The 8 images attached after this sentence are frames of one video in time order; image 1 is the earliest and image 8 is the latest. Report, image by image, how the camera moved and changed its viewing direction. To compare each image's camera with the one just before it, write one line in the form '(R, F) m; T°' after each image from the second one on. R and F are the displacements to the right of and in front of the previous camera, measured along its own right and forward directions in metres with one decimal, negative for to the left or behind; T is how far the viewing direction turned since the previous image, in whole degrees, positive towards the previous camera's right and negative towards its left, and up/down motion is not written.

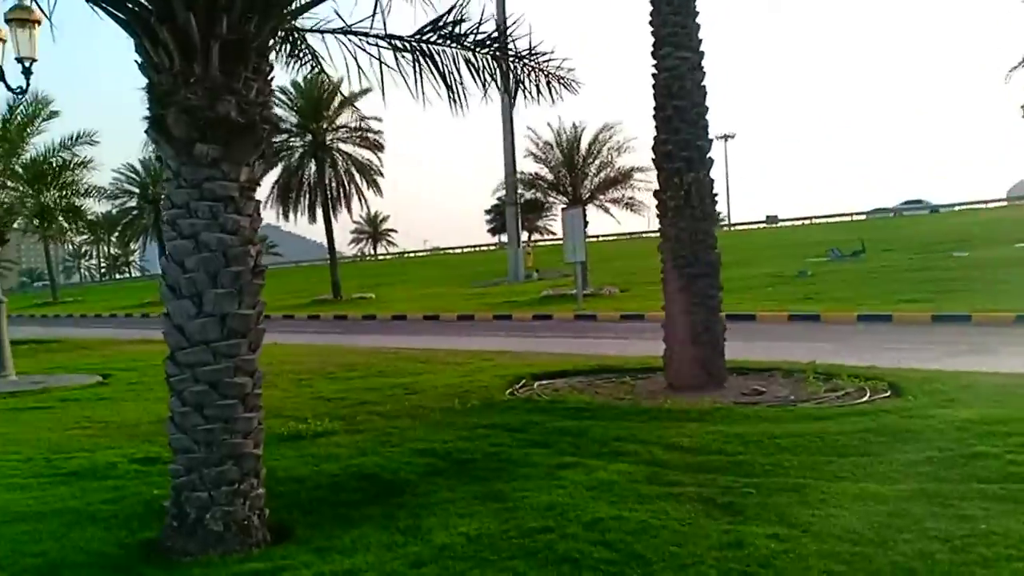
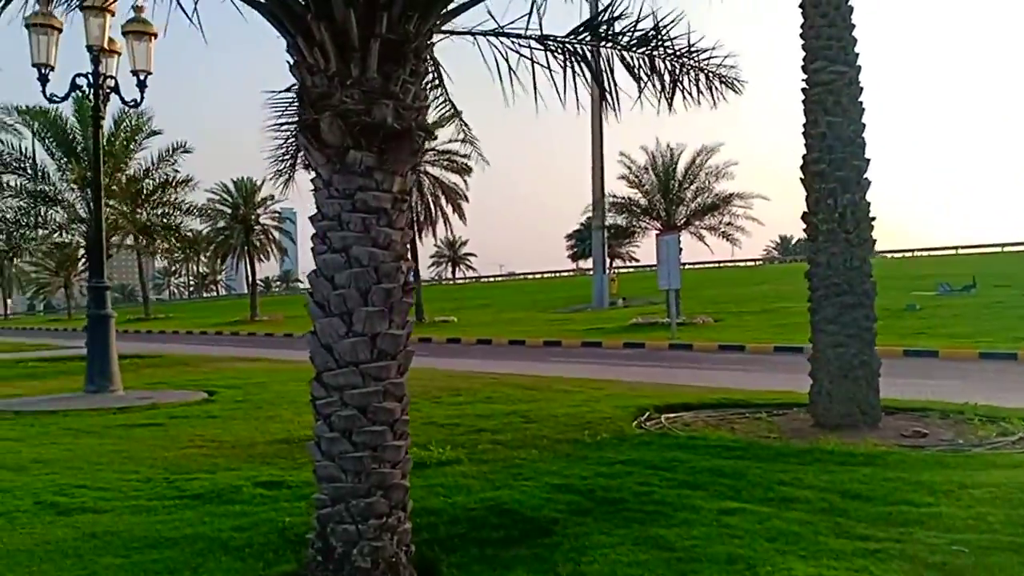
(-0.7, +0.5) m; -5°
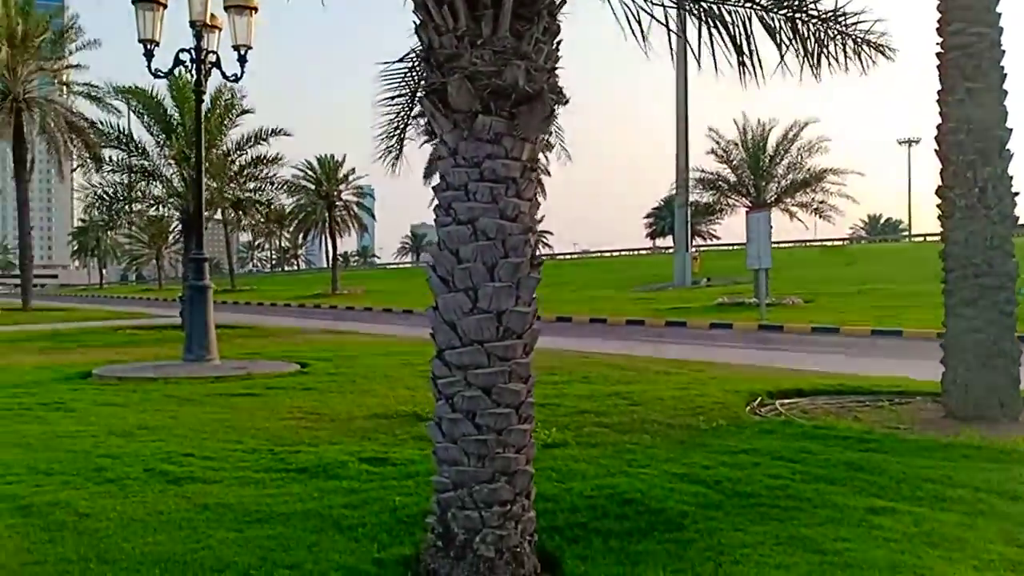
(-0.4, +0.4) m; -5°
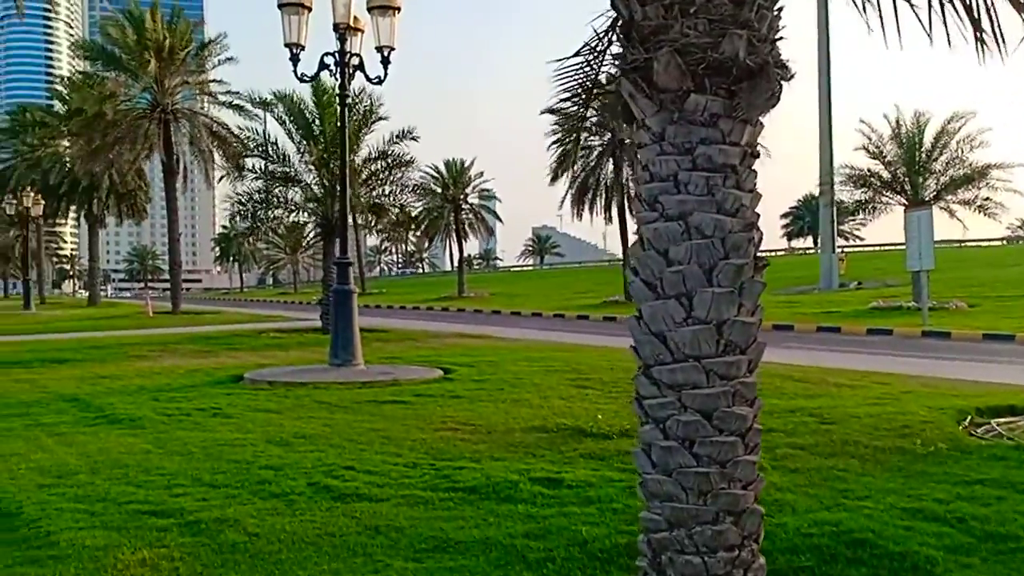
(-0.6, +0.7) m; -8°
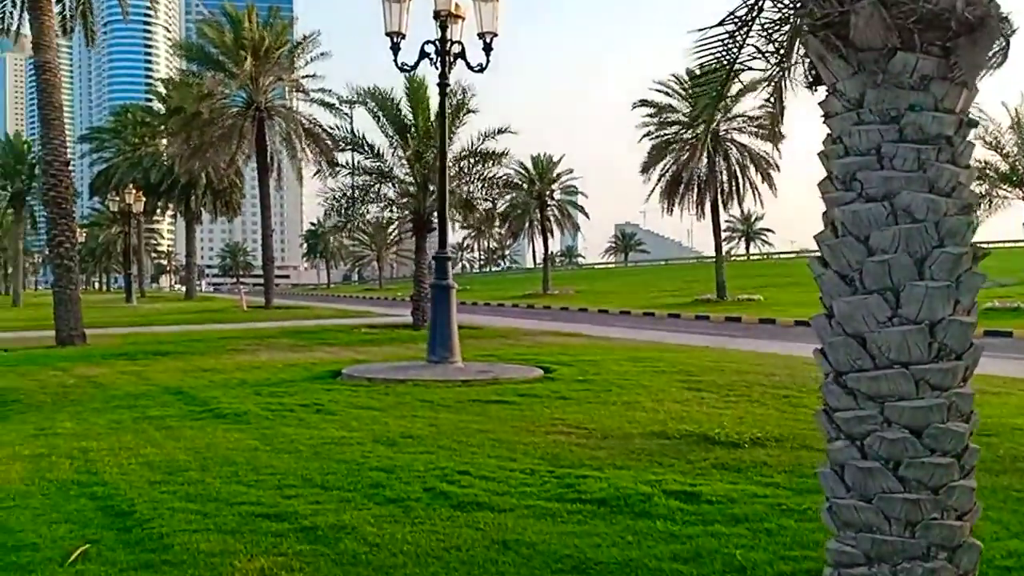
(-0.4, +0.5) m; -5°
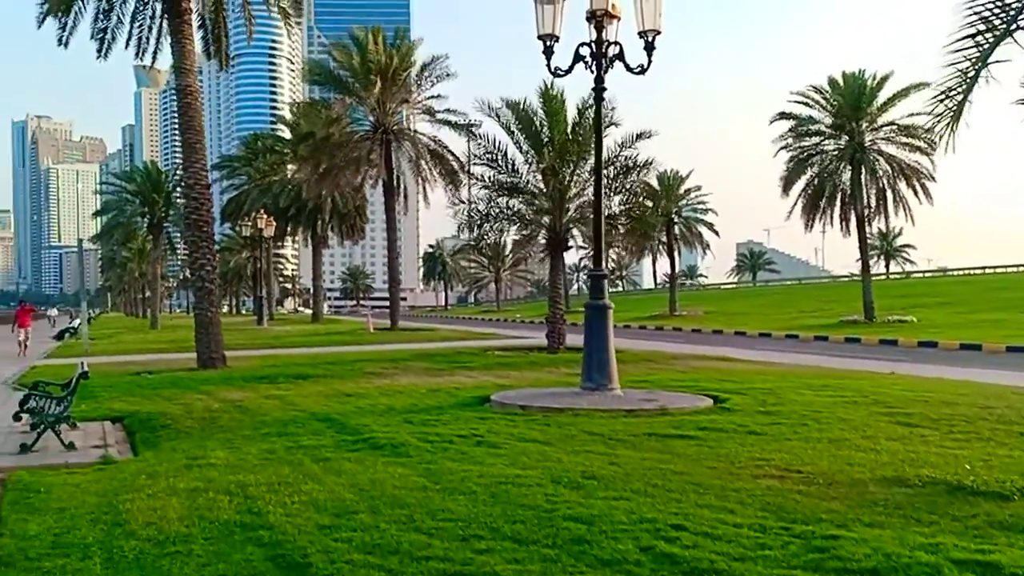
(-0.9, +1.1) m; -7°
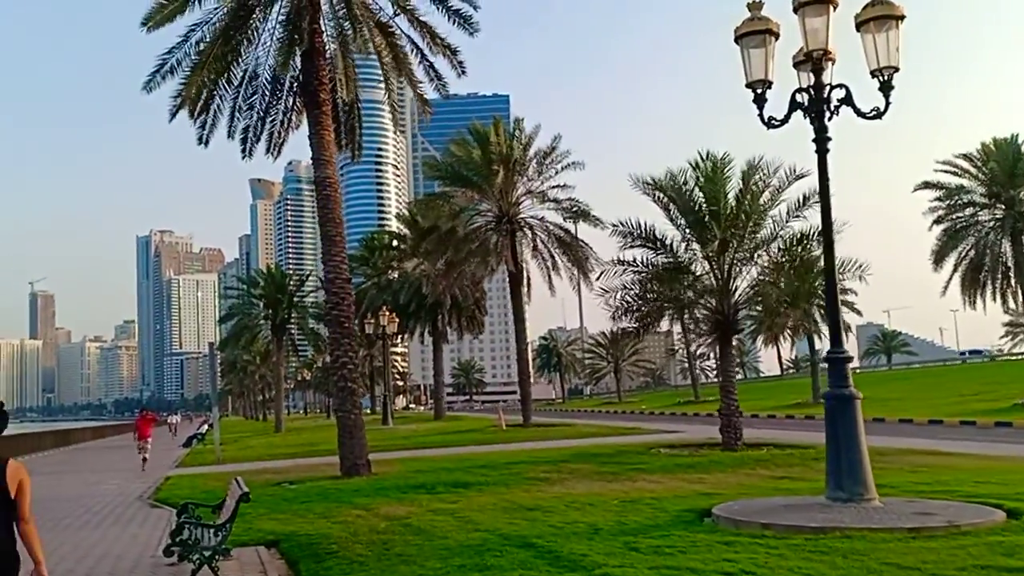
(-1.6, +2.0) m; -6°
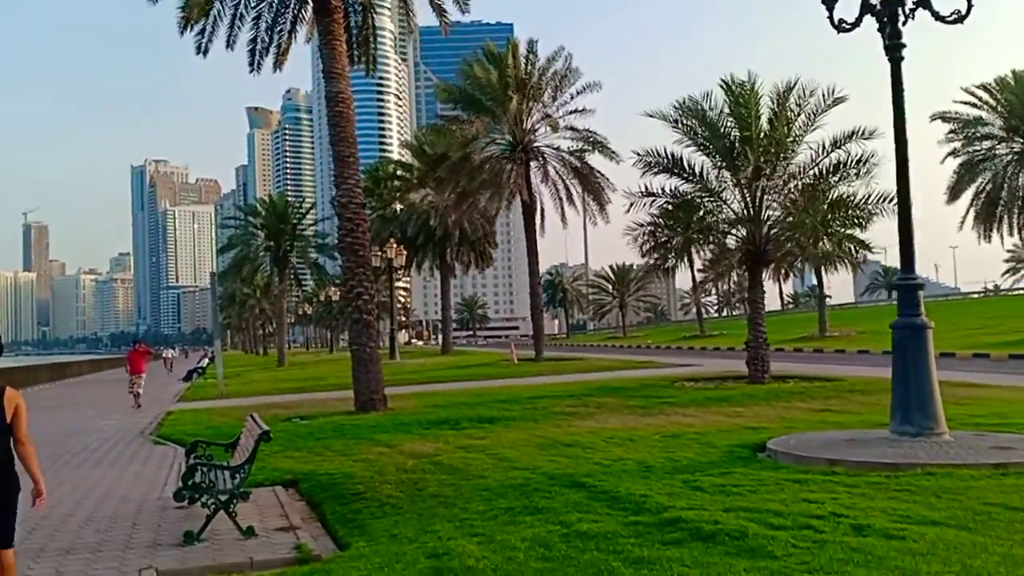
(-0.5, +1.0) m; 0°
